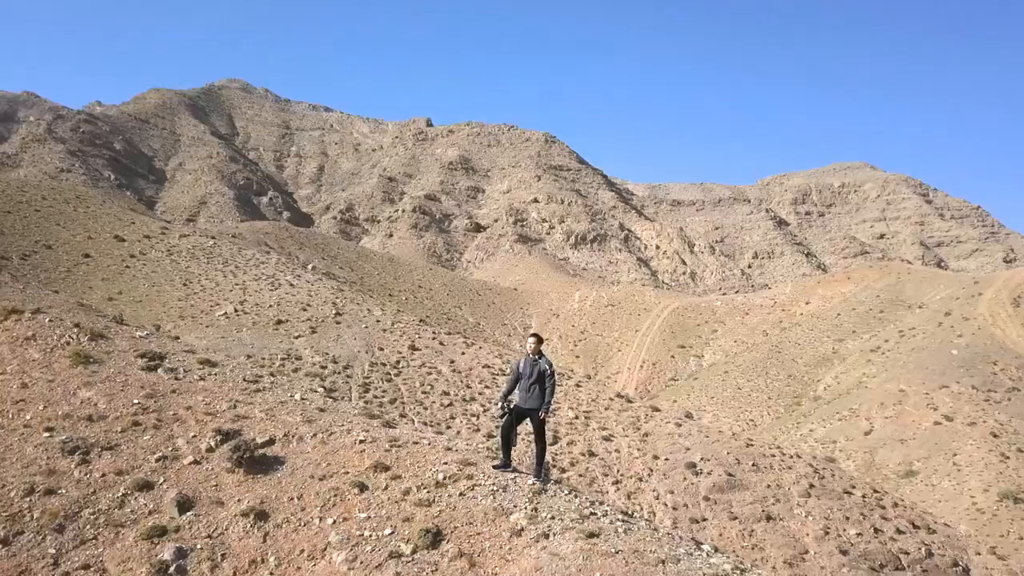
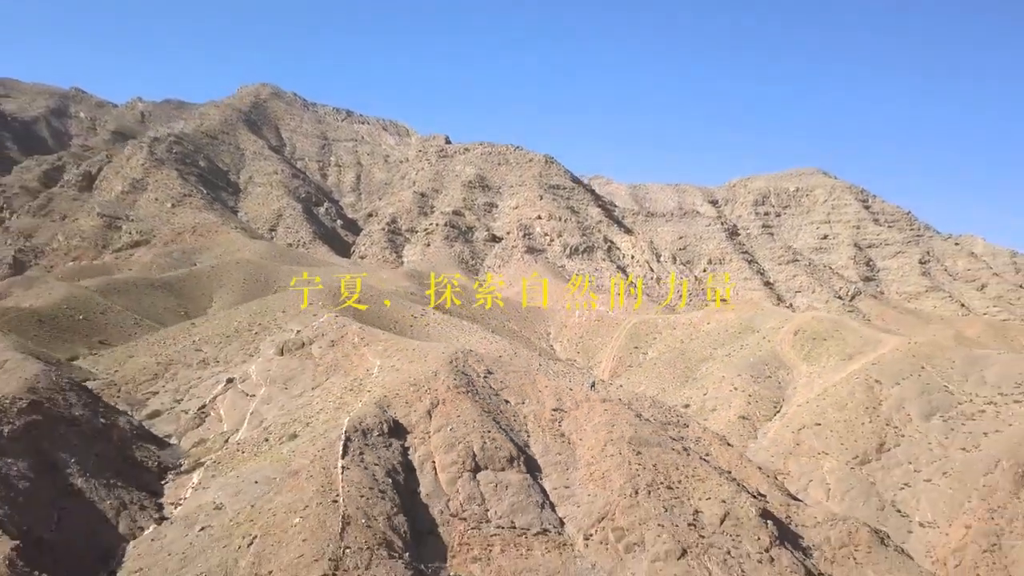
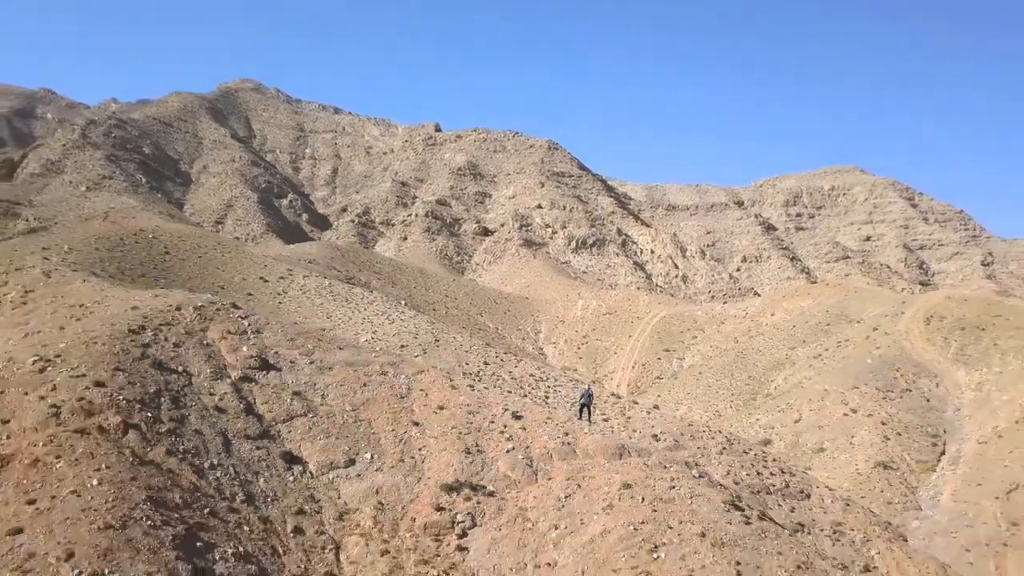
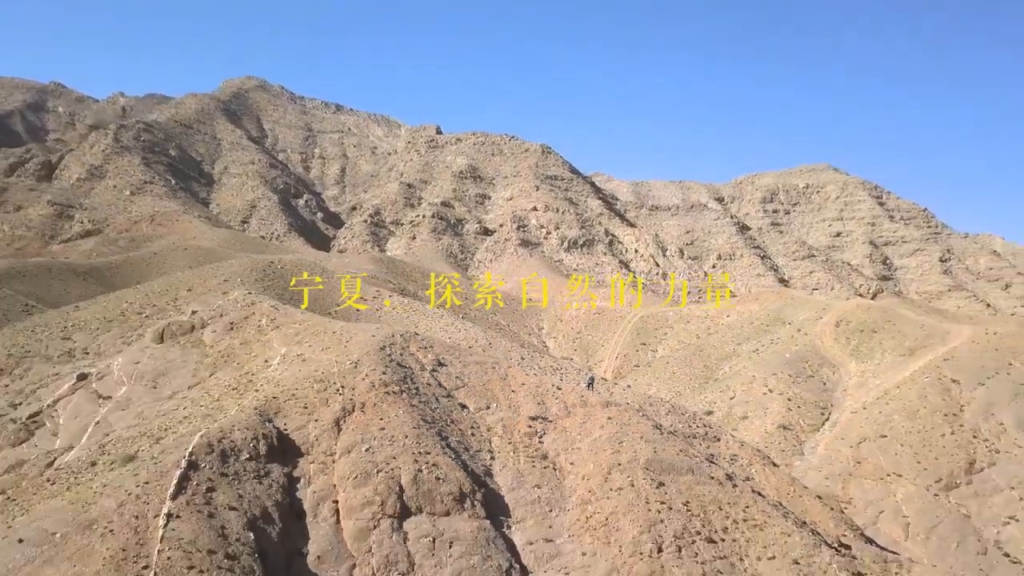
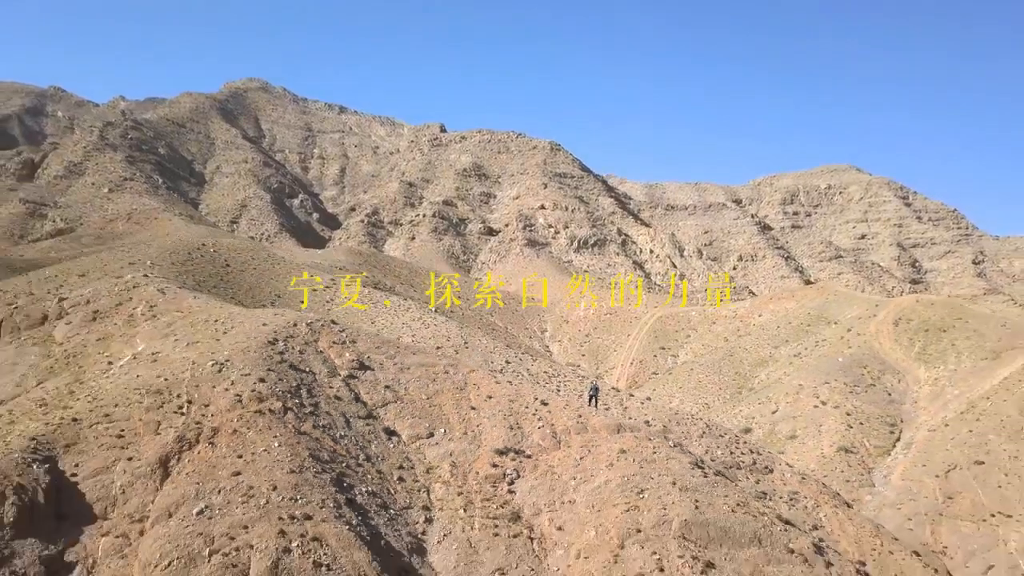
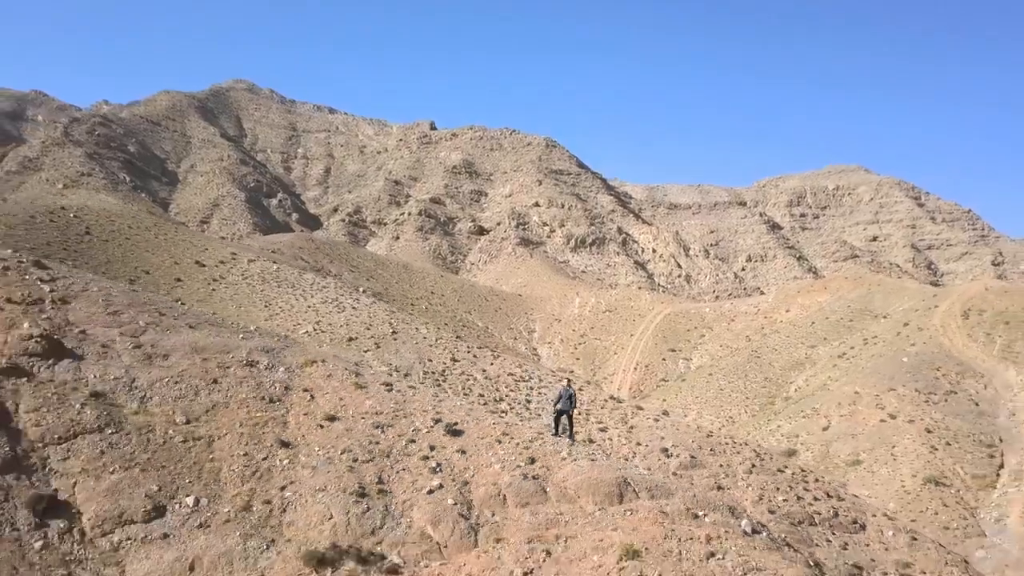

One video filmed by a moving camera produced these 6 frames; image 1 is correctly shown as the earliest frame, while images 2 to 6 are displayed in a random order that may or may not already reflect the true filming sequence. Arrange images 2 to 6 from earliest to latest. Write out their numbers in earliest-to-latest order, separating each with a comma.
6, 3, 5, 4, 2
